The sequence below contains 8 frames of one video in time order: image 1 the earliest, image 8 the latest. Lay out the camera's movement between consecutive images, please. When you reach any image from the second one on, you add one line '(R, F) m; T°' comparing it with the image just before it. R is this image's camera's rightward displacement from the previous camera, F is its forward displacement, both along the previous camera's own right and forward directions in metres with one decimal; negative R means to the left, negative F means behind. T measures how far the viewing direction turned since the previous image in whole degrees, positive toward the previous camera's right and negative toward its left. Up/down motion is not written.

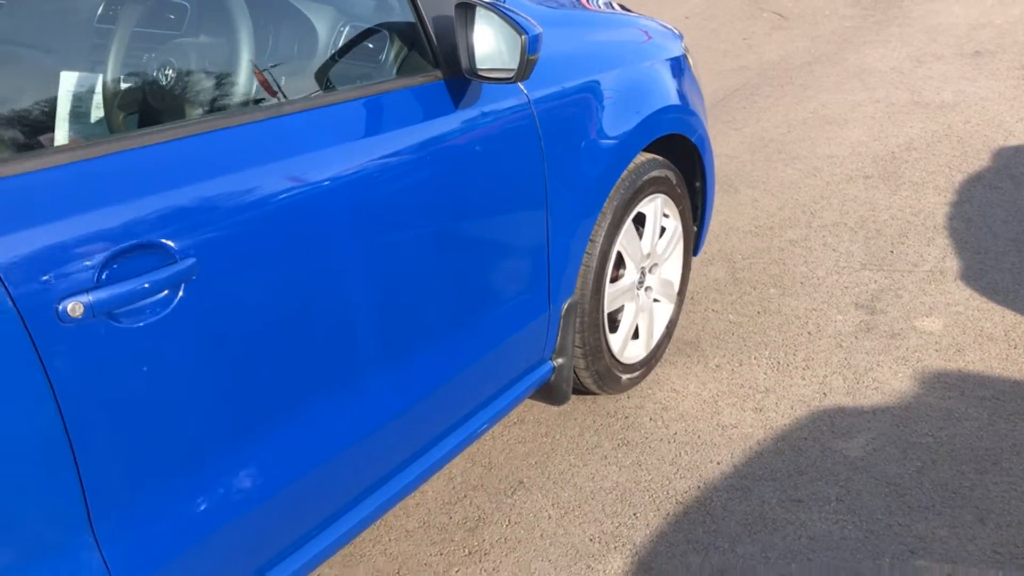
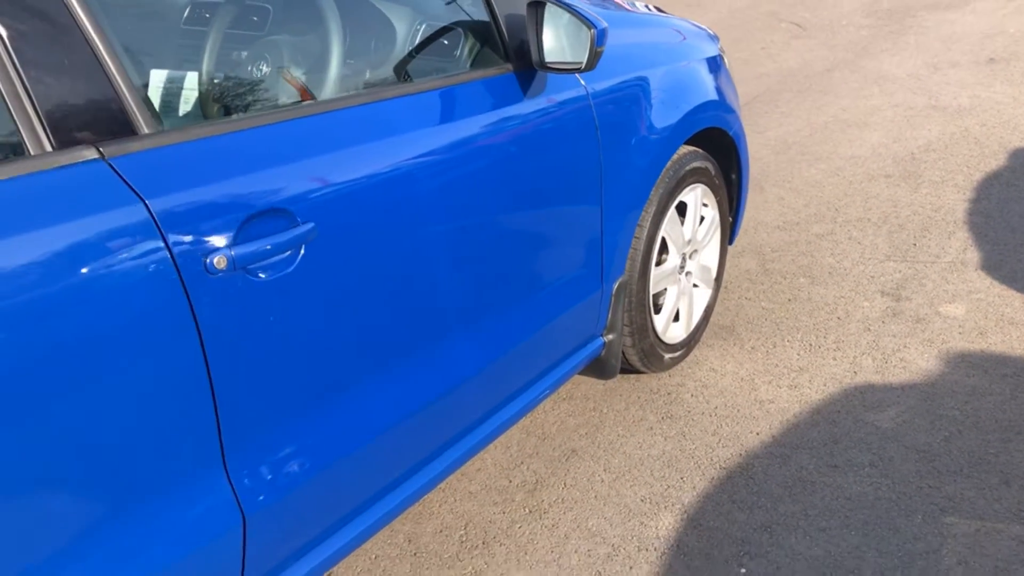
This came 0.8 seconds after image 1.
(-0.1, -0.2) m; -1°
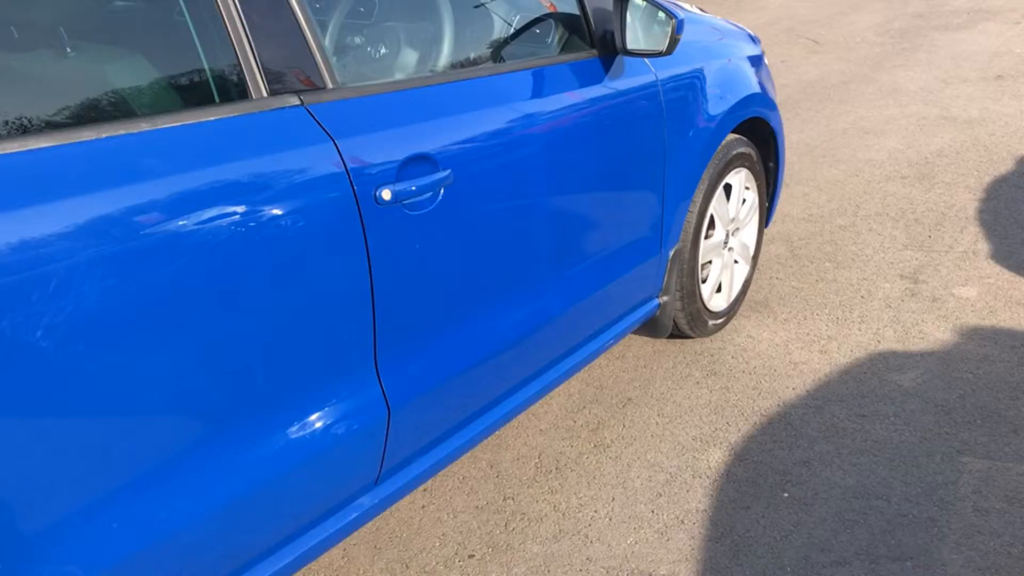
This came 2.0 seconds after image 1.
(-0.2, -0.3) m; 0°
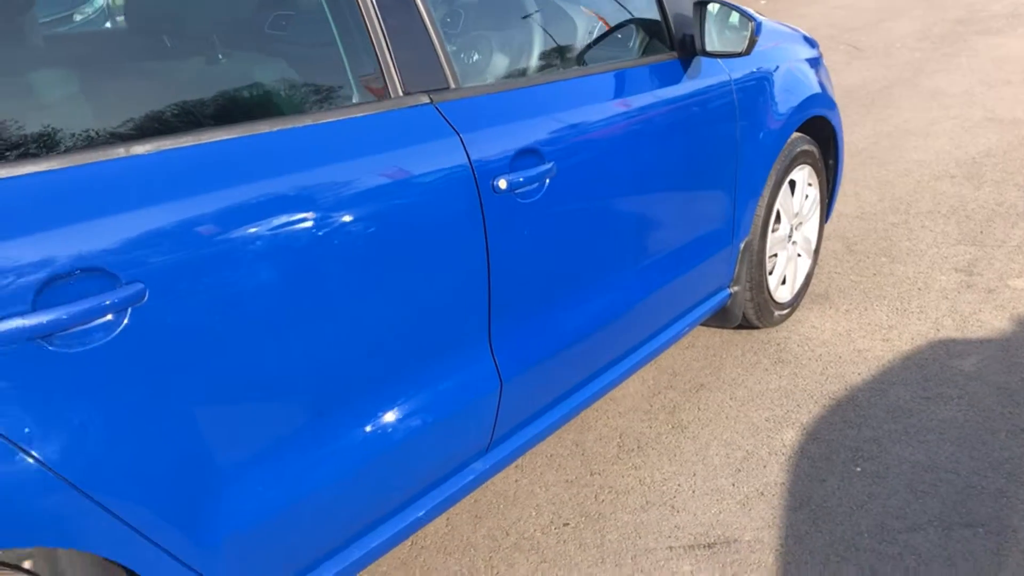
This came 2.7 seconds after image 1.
(-0.2, -0.2) m; -2°
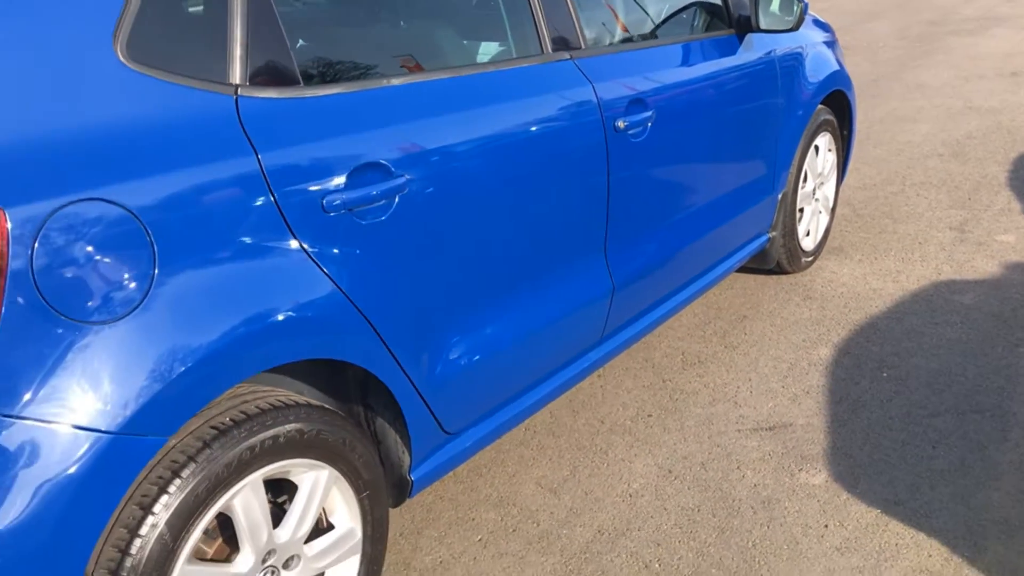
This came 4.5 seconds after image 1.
(-0.4, -0.5) m; +2°
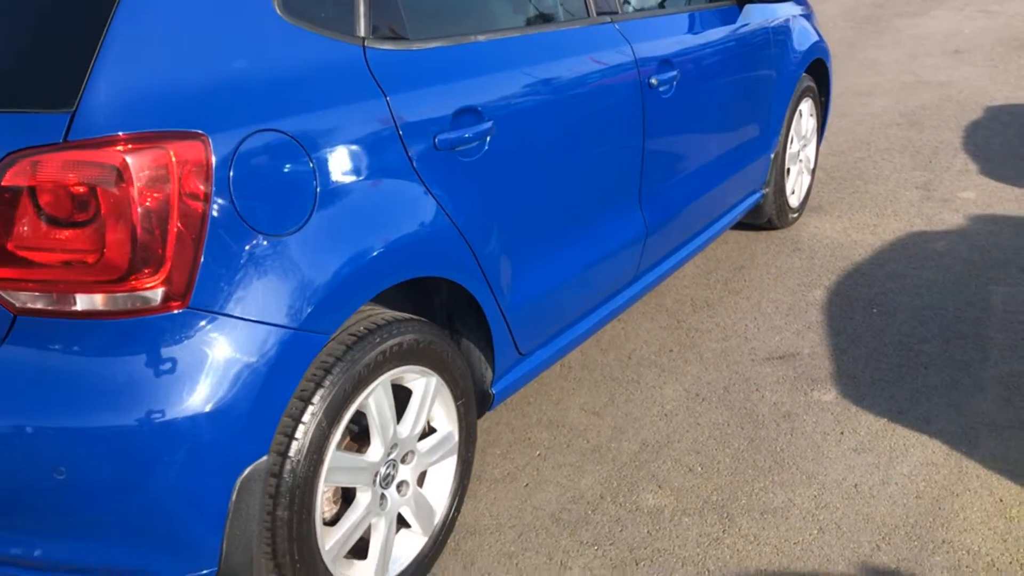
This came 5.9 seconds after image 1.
(-0.3, -0.3) m; +3°
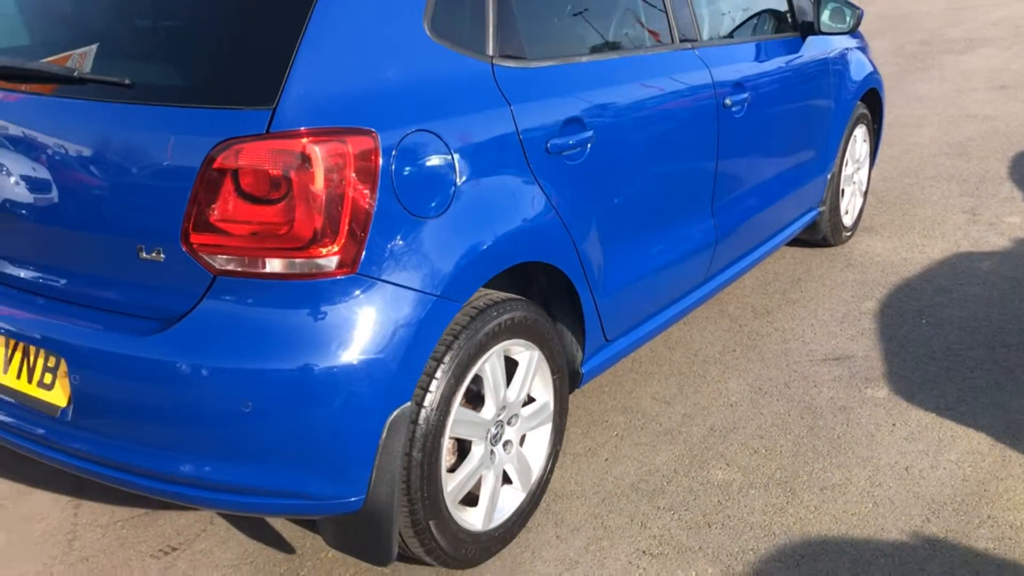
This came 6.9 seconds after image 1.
(-0.1, -0.3) m; -2°
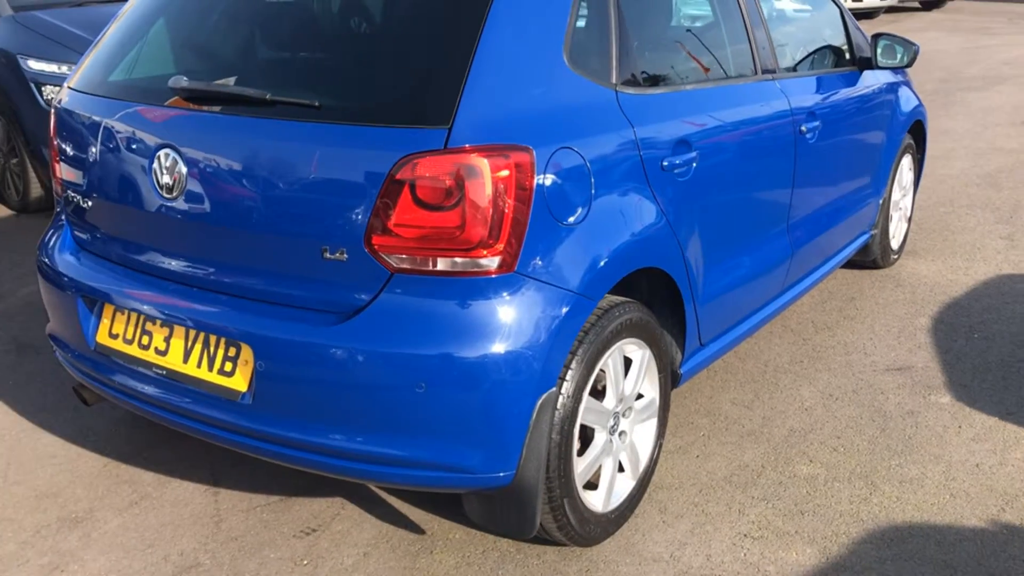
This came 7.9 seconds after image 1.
(-0.3, -0.3) m; 0°
